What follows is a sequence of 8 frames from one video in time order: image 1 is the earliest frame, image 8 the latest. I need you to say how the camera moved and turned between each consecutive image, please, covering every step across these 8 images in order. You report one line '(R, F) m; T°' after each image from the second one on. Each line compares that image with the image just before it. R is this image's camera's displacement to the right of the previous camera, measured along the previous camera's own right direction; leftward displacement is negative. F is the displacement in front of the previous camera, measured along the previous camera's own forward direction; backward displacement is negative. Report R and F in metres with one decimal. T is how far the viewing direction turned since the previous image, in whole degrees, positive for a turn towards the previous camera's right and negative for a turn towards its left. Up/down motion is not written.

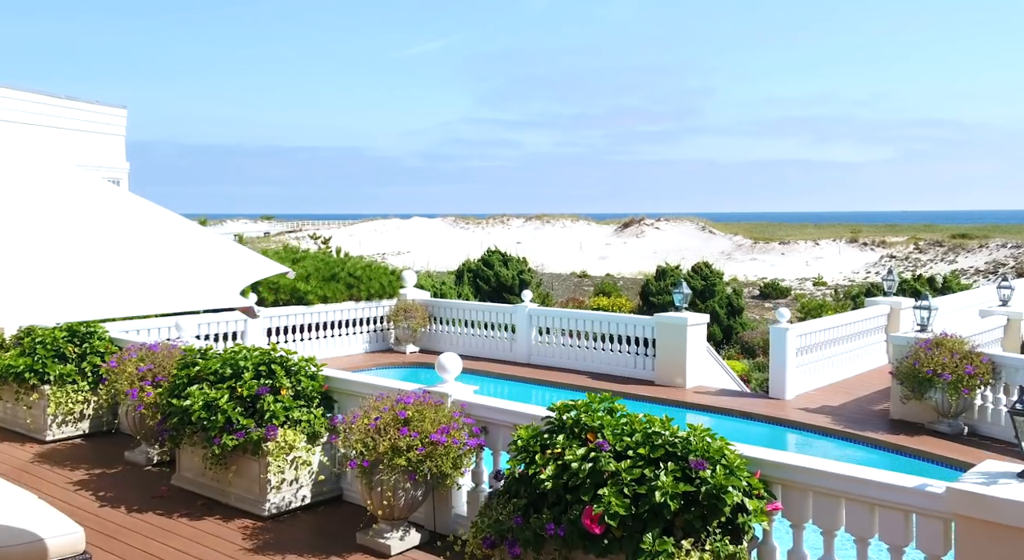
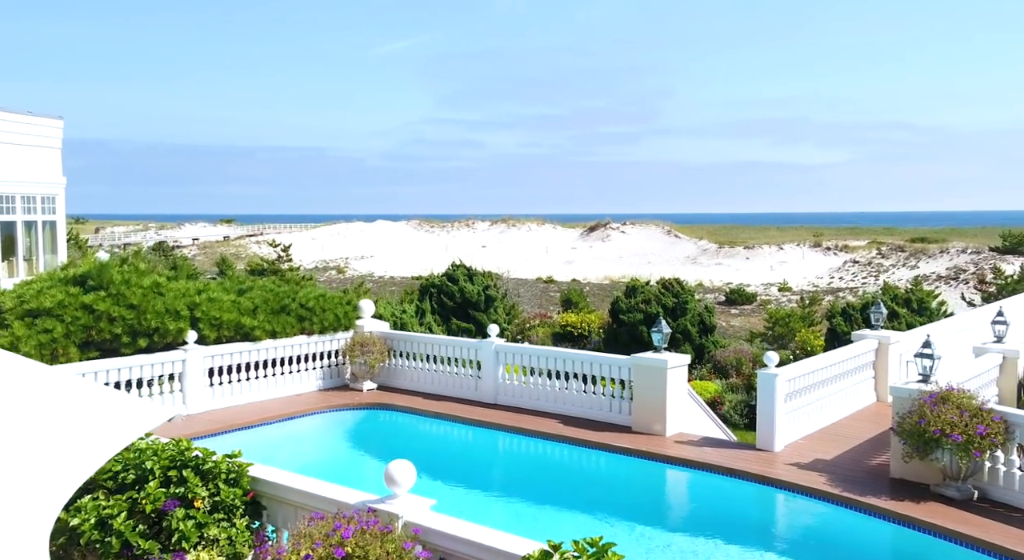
(0.0, +0.8) m; +2°
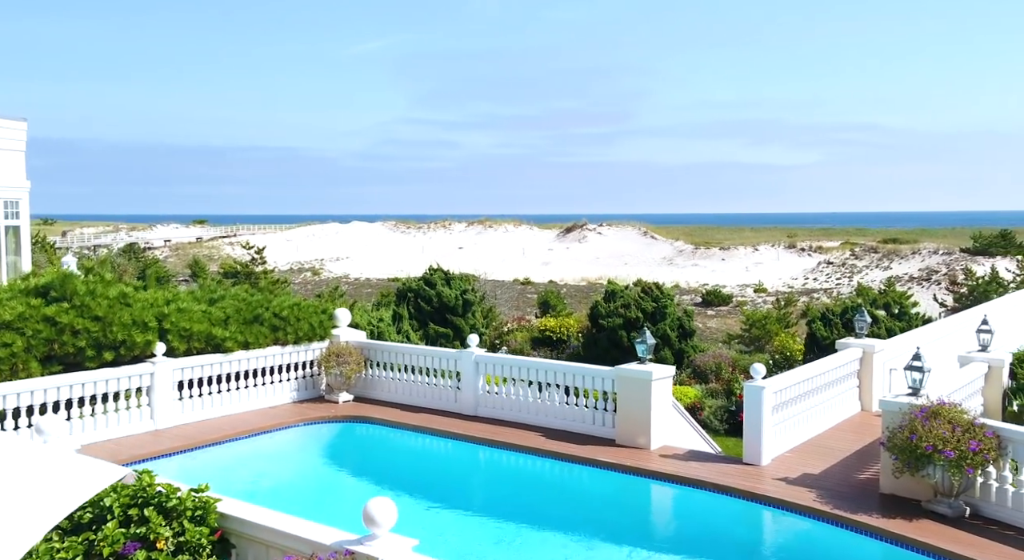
(0.0, +0.2) m; +1°
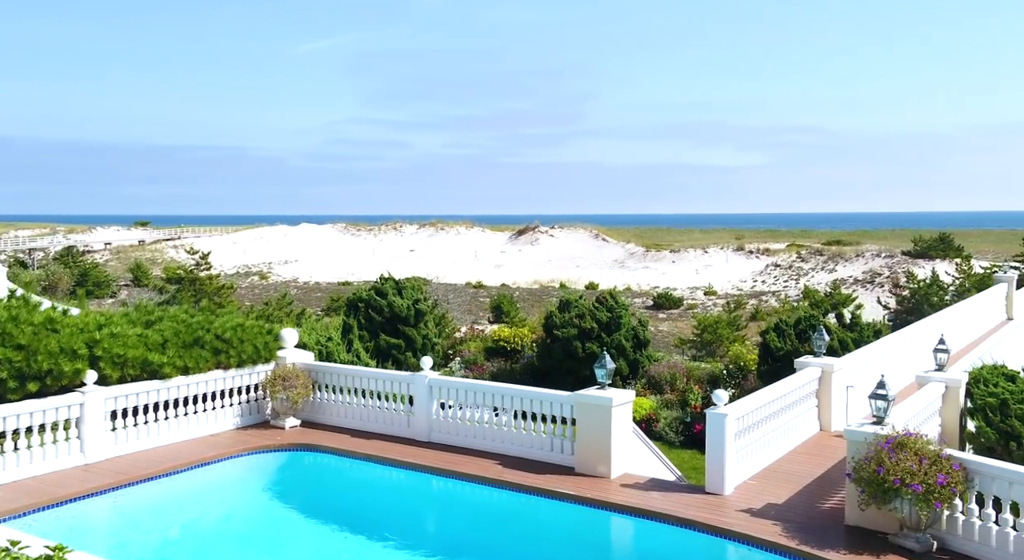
(0.0, +0.3) m; +3°
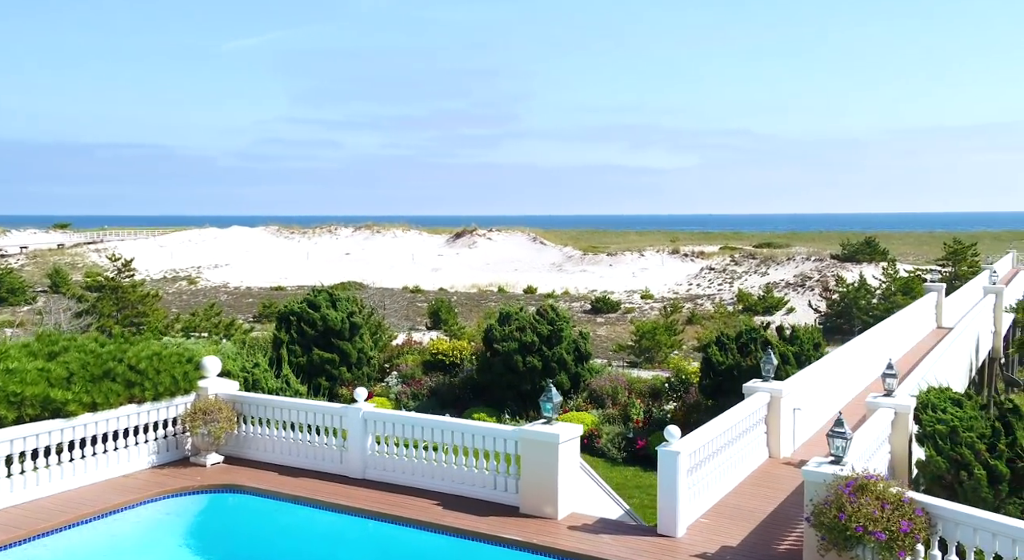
(0.0, +0.5) m; +4°
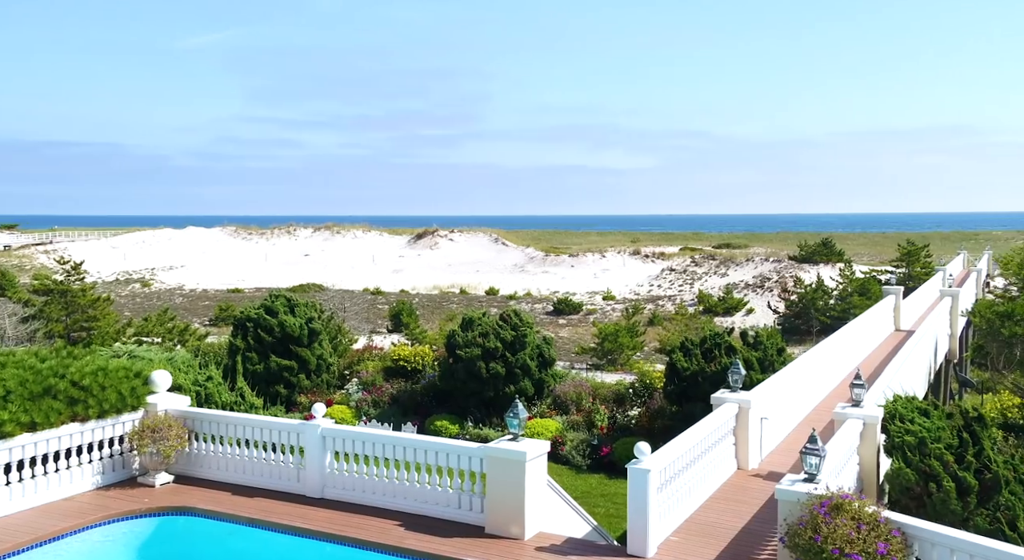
(0.0, +0.3) m; +2°
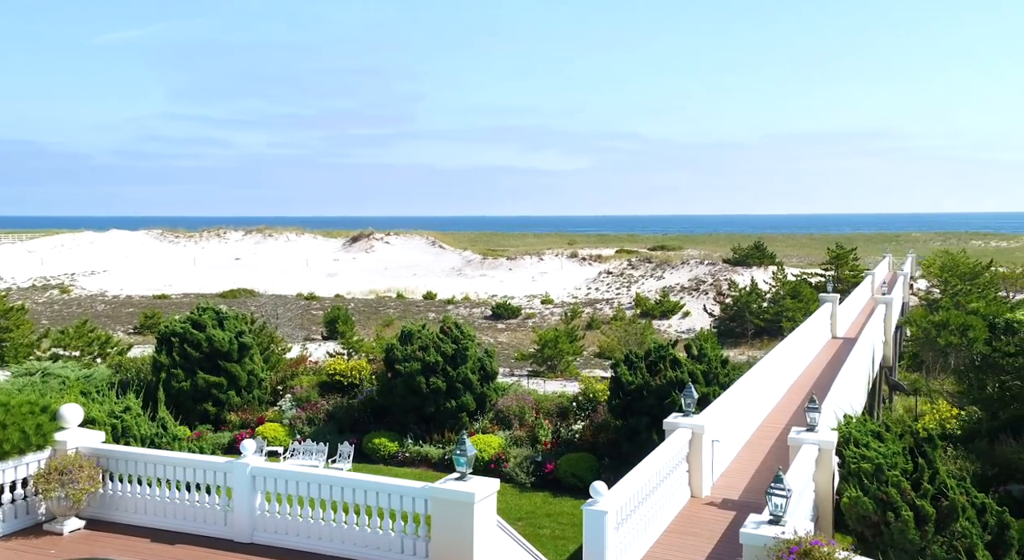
(-0.1, +0.5) m; +4°
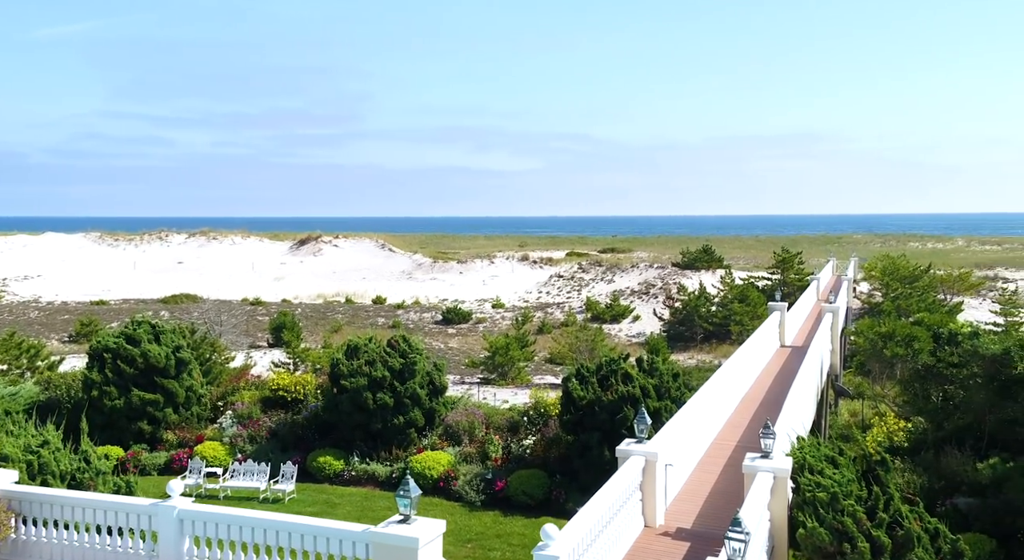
(0.0, +0.4) m; +3°
